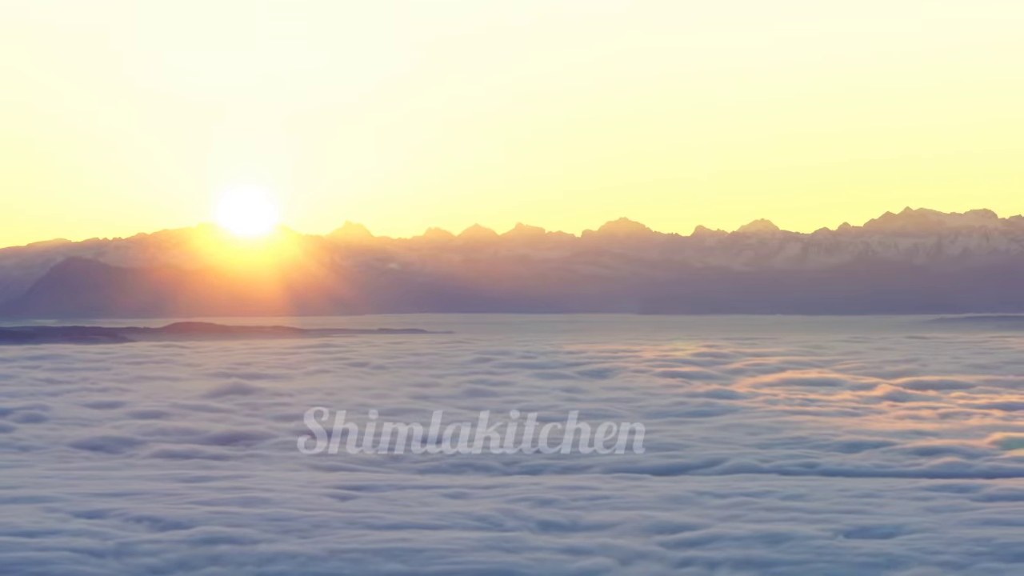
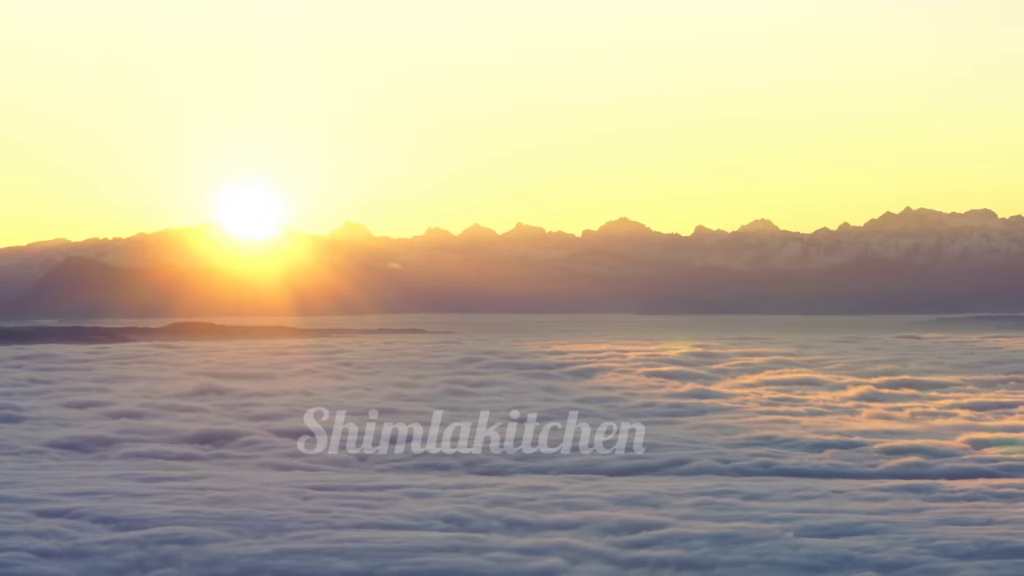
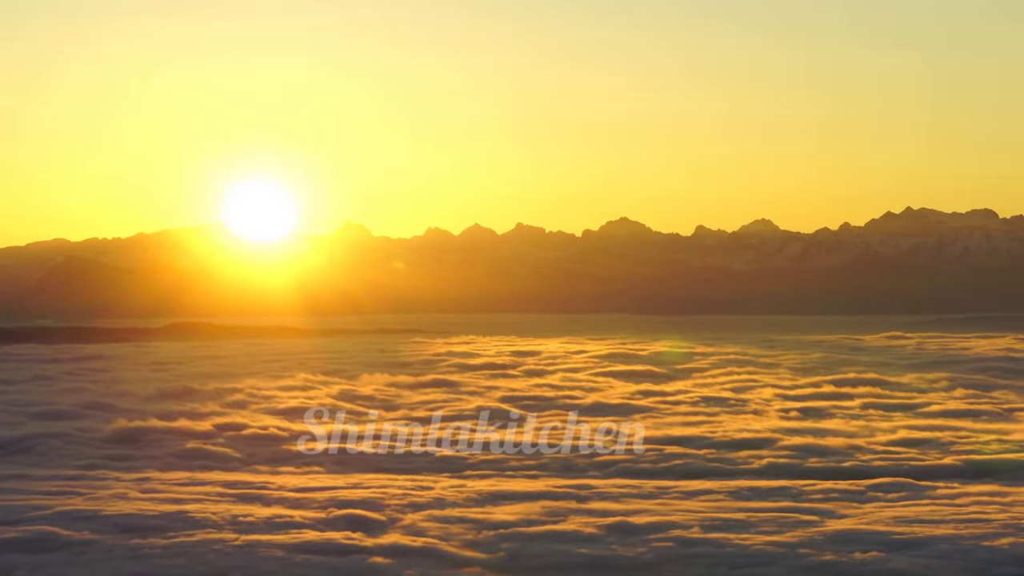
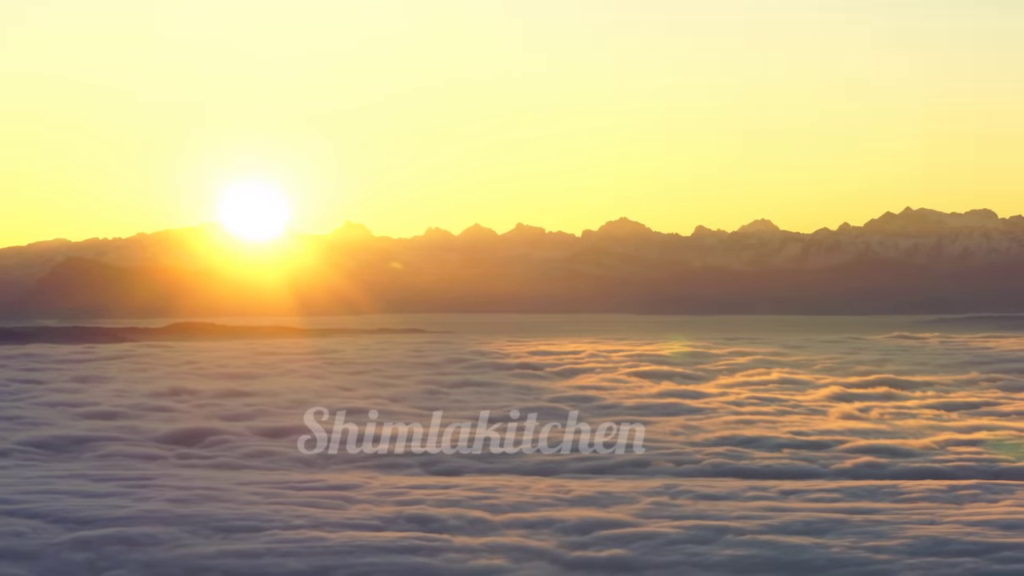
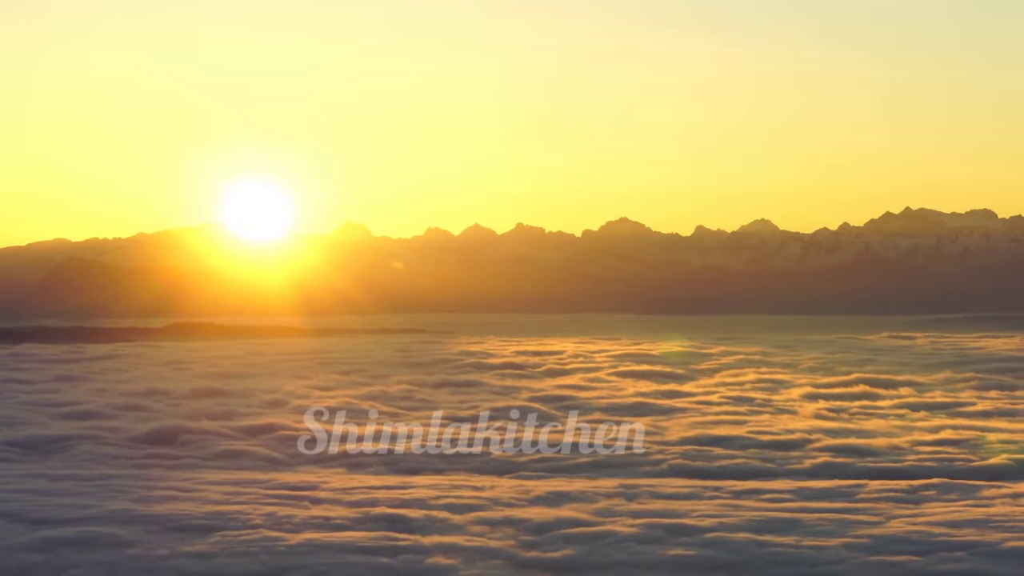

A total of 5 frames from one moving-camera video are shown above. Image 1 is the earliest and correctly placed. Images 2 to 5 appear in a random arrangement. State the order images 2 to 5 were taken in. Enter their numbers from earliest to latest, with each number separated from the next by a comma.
2, 4, 5, 3
